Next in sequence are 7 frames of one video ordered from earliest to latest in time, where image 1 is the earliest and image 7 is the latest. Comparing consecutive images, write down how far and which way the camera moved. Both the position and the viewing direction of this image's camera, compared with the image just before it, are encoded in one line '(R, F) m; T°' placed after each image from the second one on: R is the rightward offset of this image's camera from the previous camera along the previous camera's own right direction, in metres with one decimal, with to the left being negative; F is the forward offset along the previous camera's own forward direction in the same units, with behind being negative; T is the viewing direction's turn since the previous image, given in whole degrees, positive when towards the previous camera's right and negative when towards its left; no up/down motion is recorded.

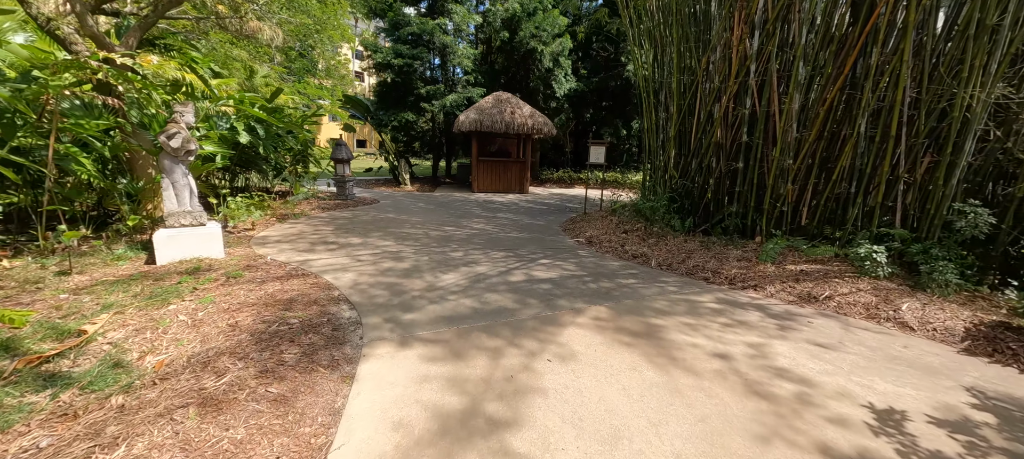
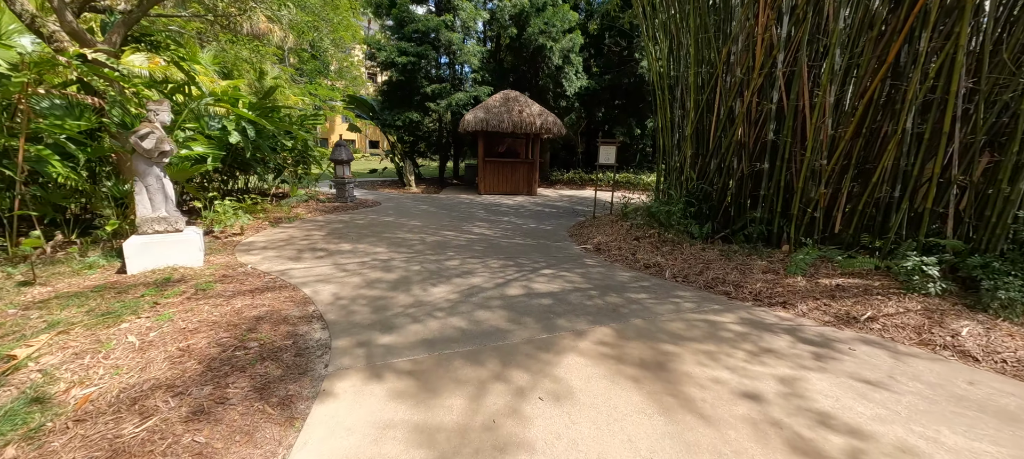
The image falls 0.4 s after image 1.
(+0.1, +0.4) m; -2°
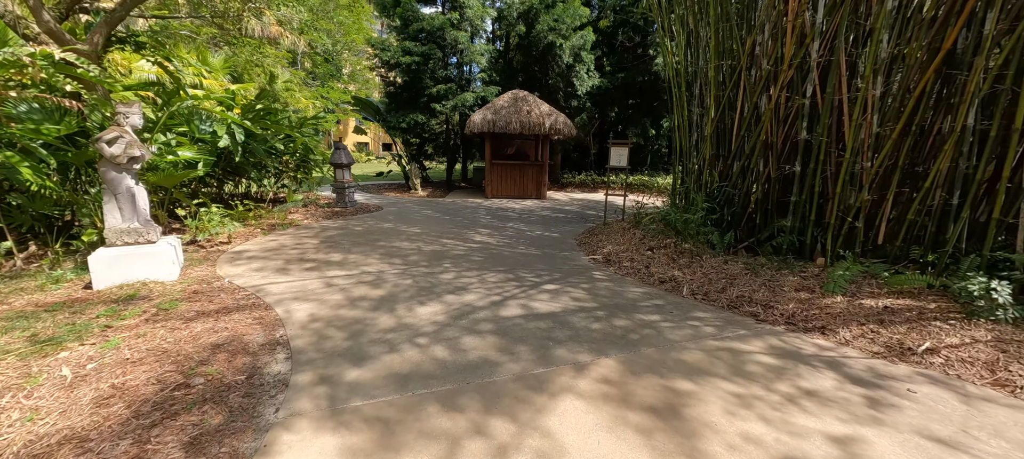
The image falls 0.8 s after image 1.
(+0.1, +0.4) m; -2°
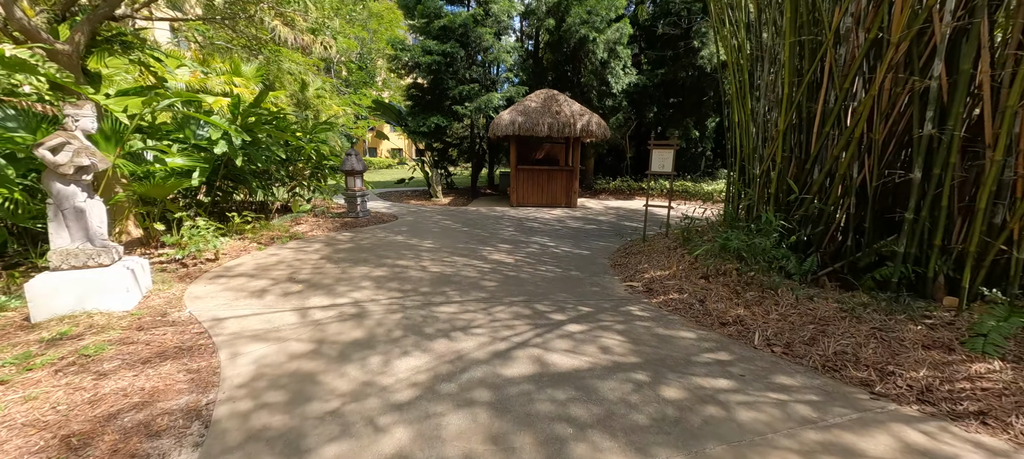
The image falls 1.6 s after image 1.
(+0.1, +0.8) m; -5°
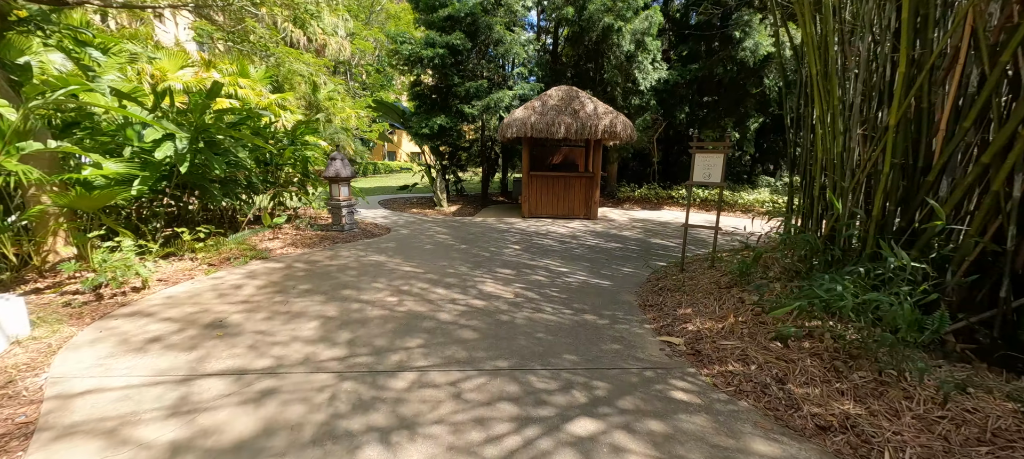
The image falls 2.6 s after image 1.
(+0.2, +1.0) m; -3°
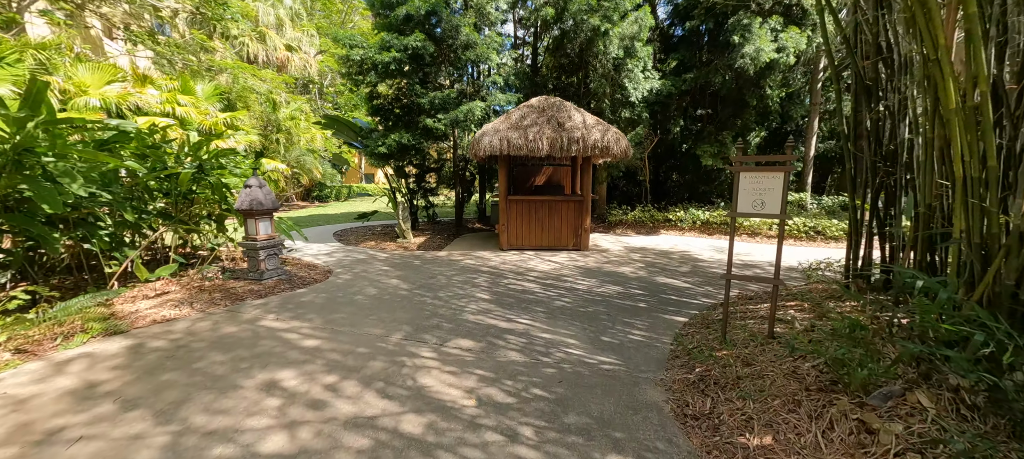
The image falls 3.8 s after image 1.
(+0.1, +1.2) m; +2°
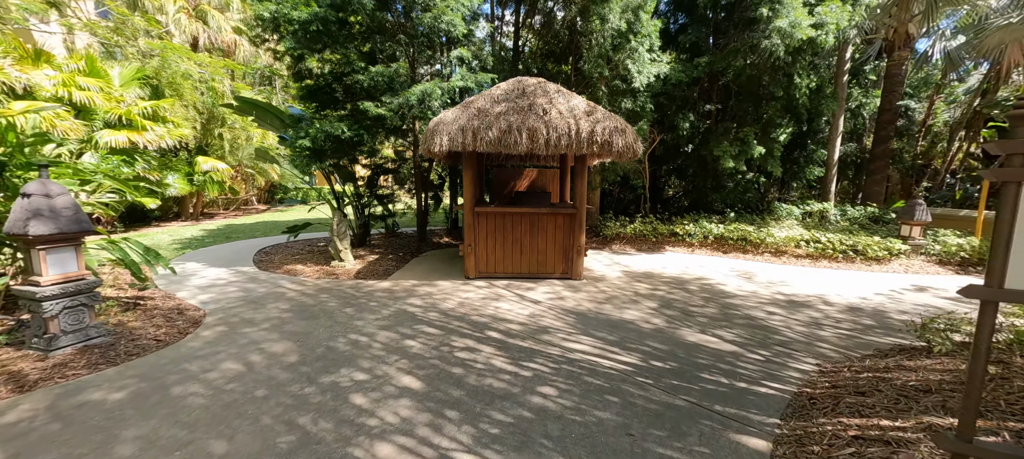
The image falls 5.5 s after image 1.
(+0.2, +1.6) m; +2°
